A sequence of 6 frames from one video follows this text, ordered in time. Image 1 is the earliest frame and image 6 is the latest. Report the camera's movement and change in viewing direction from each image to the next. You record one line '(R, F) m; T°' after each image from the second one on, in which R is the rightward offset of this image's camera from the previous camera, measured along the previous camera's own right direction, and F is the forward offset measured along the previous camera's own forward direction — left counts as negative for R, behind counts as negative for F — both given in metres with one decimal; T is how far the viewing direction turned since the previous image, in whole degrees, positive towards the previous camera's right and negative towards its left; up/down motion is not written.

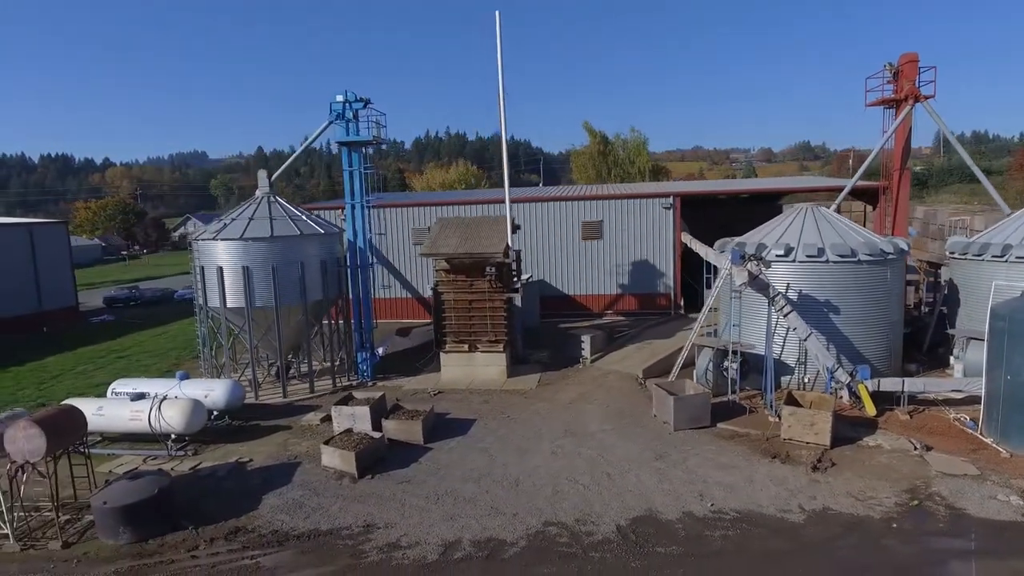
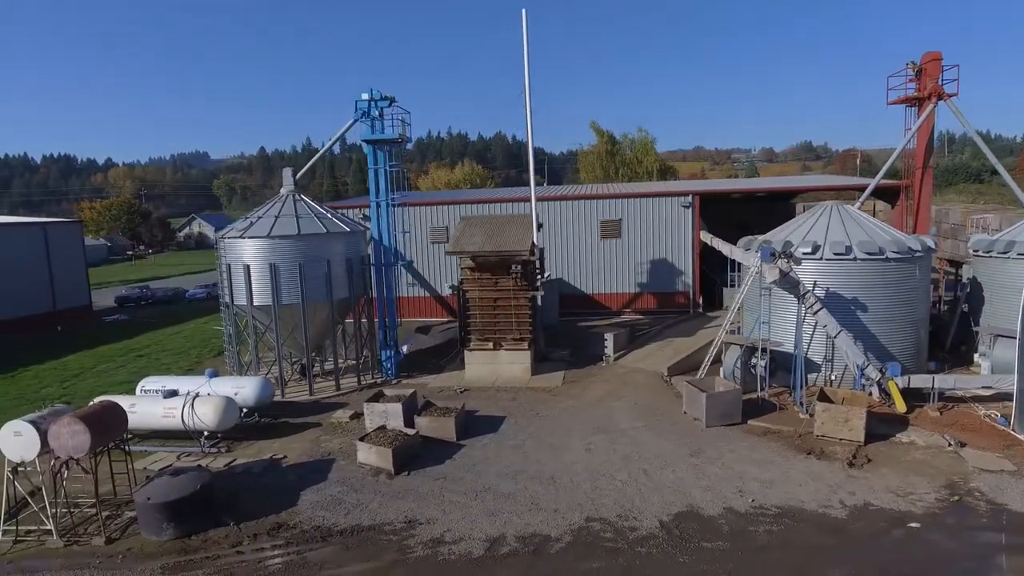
(-0.8, 0.0) m; 0°
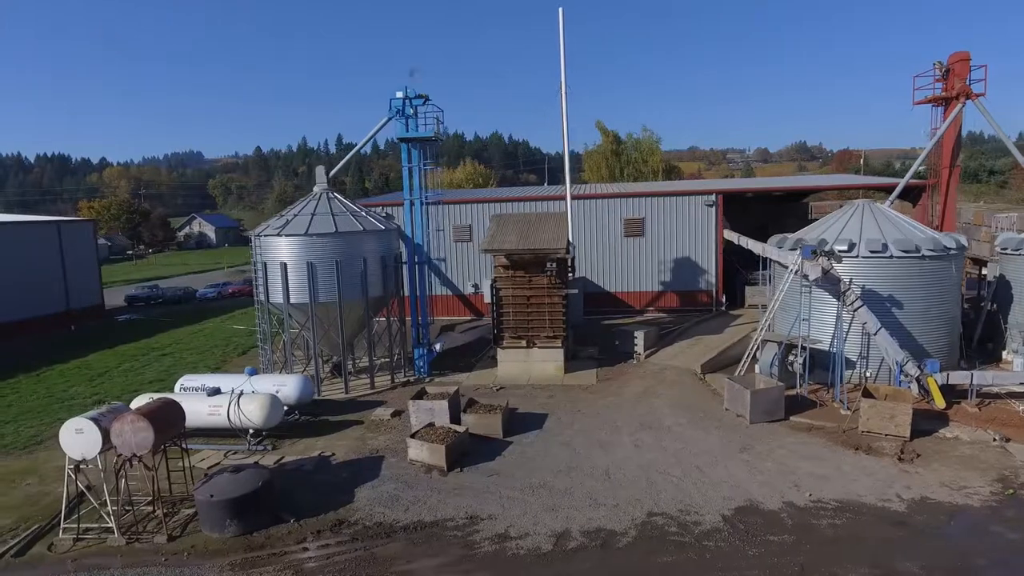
(-1.3, -0.1) m; +1°
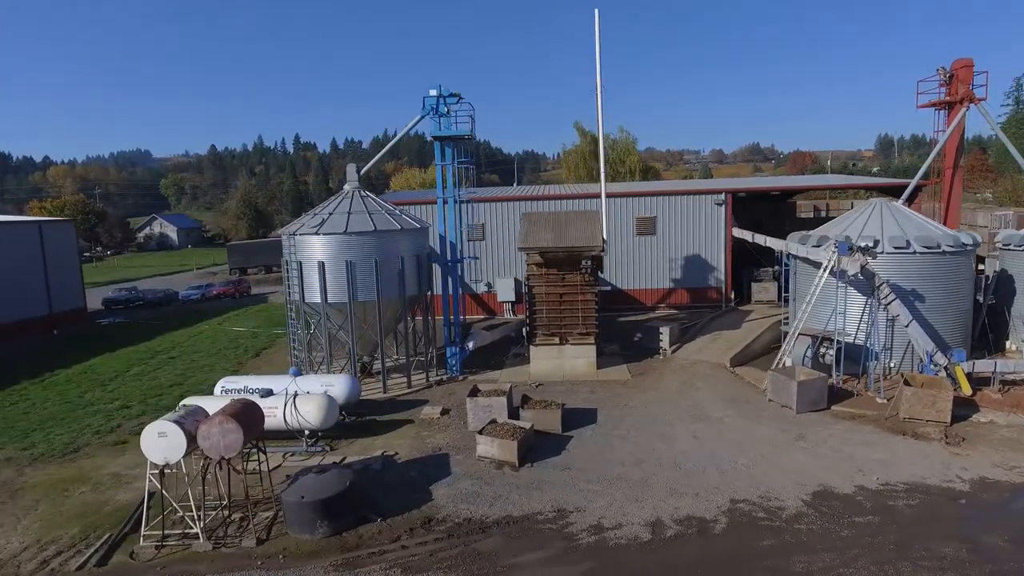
(-2.4, -0.1) m; +4°
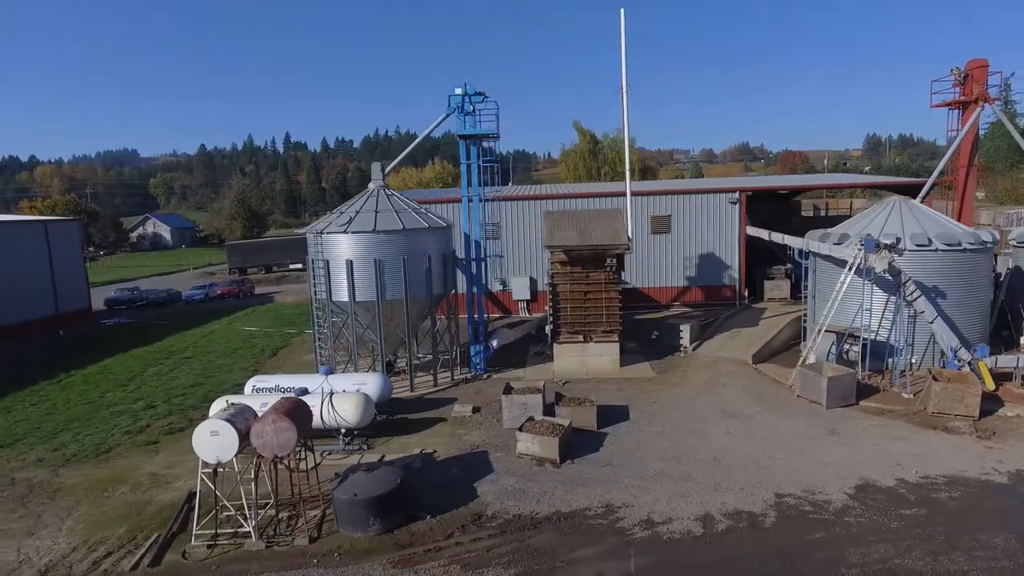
(-1.1, -0.1) m; +1°
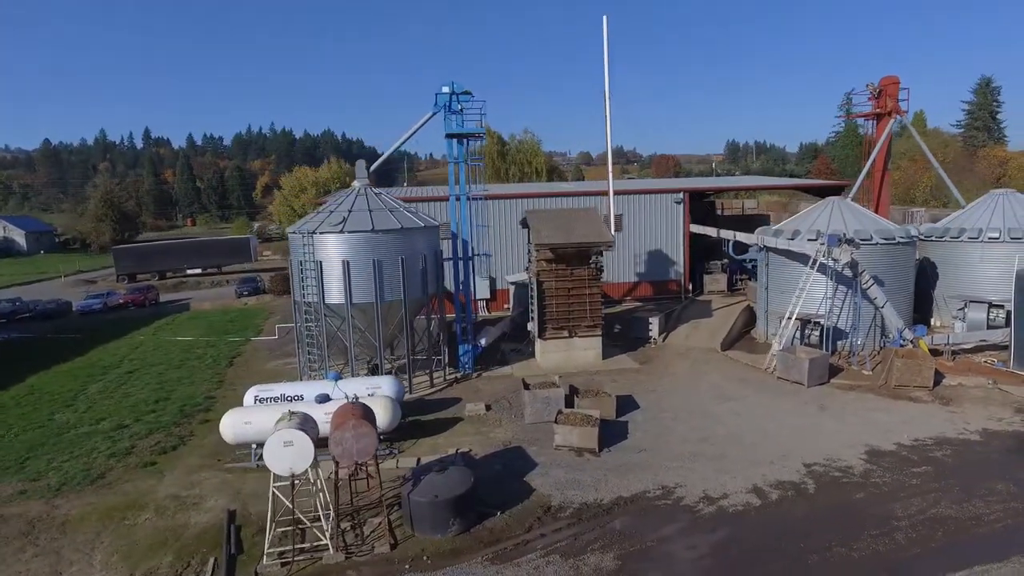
(-3.5, +0.1) m; +11°
